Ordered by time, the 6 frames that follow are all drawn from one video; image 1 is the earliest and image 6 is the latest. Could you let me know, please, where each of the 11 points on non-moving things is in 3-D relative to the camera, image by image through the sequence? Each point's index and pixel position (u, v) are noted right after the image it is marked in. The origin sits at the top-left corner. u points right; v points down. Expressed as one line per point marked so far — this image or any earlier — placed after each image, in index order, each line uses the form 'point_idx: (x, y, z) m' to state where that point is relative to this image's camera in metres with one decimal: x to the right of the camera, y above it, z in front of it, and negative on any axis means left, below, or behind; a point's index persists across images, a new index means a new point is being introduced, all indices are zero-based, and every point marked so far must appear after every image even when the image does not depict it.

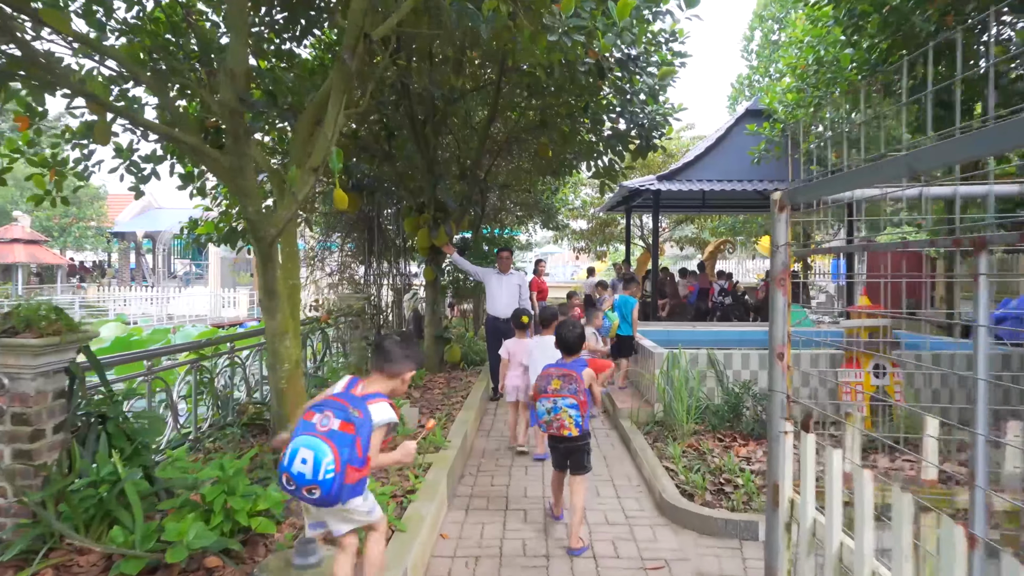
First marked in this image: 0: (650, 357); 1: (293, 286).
0: (+1.1, -0.6, +5.5) m
1: (-1.1, 0.0, +3.3) m
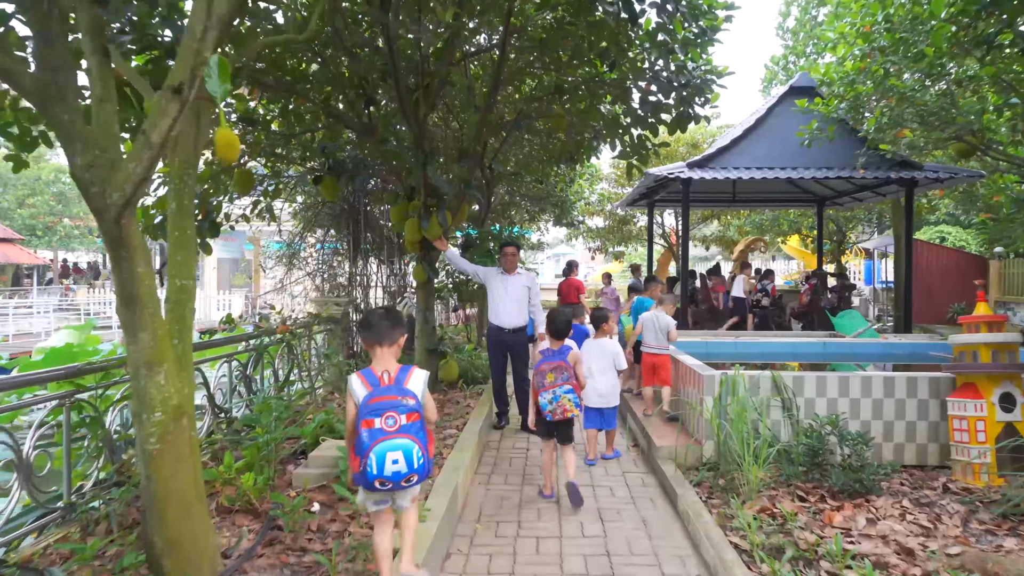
0: (+1.2, -0.6, +4.3) m
1: (-1.0, 0.0, +2.2) m
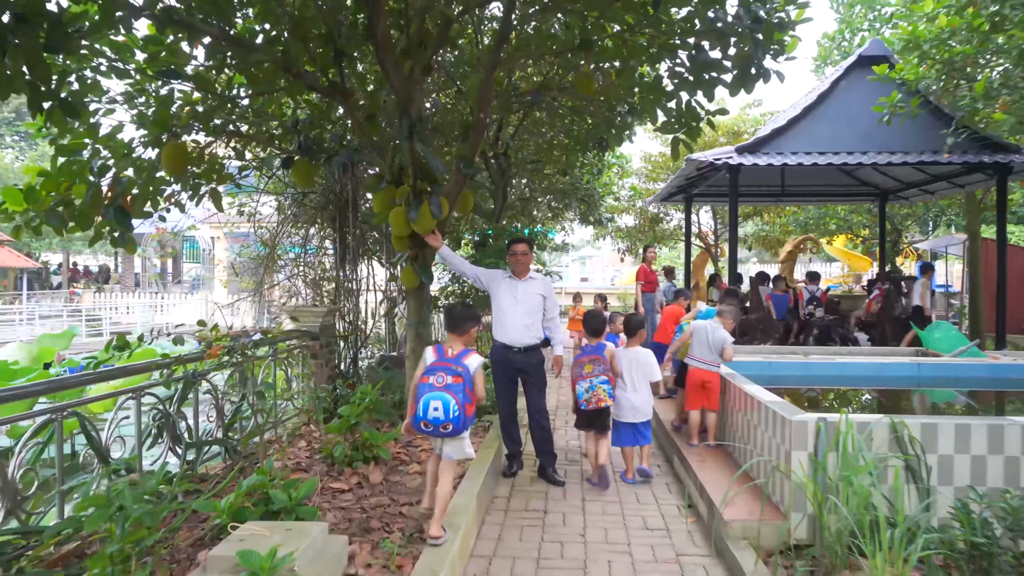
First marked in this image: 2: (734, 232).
0: (+1.2, -0.6, +3.1) m
1: (-1.1, 0.0, +1.1) m
2: (+2.4, +0.6, +7.5) m
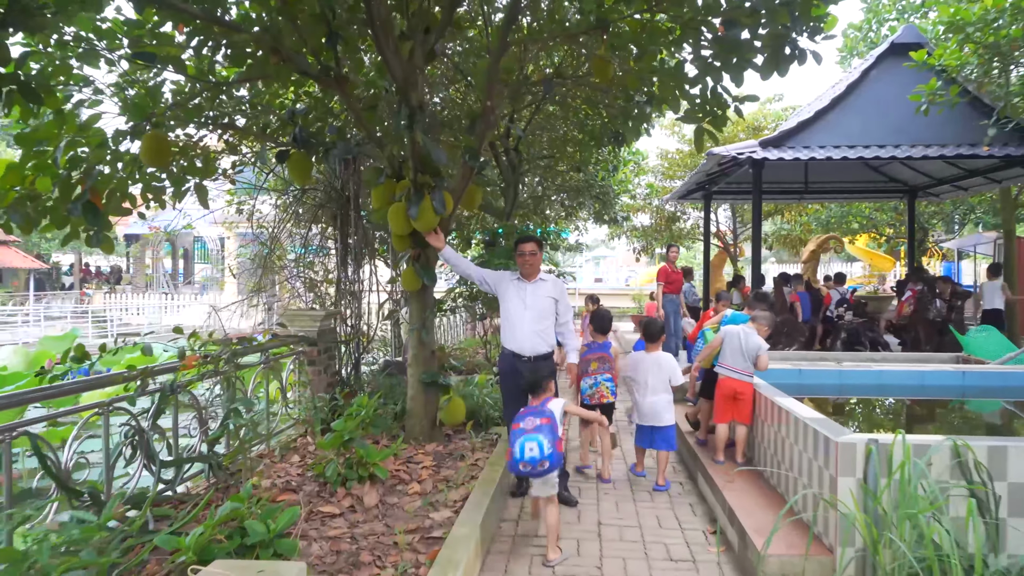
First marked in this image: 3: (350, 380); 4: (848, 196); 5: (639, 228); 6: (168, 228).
0: (+1.2, -0.6, +2.8) m
1: (-1.1, -0.1, +0.8) m
2: (+2.5, +0.6, +7.1) m
3: (-1.3, -0.7, +5.3) m
4: (+5.1, +1.4, +10.4) m
5: (+2.4, +1.2, +13.2) m
6: (-2.8, +0.5, +5.6) m
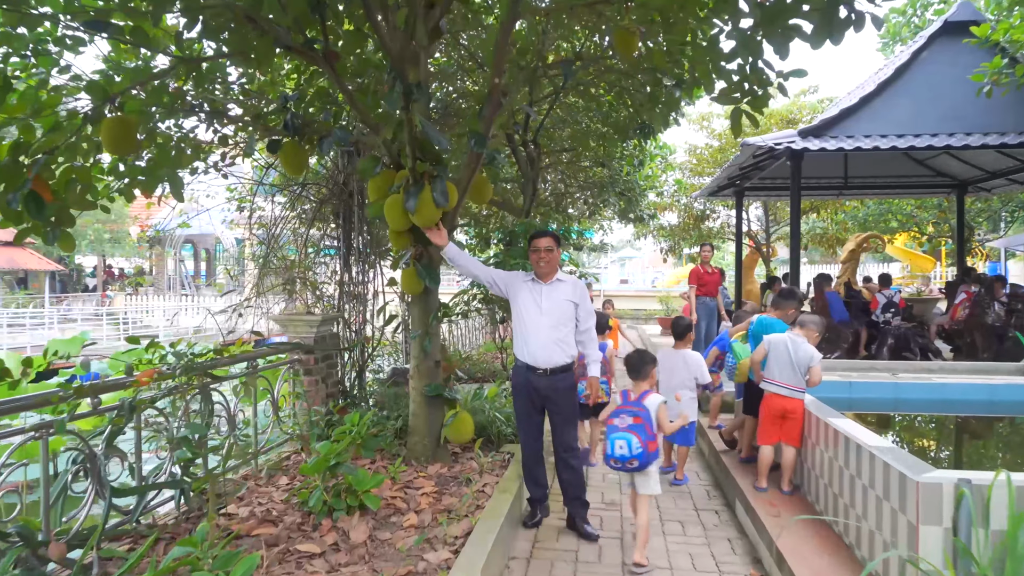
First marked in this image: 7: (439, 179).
0: (+1.3, -0.6, +2.3) m
1: (-1.1, -0.1, +0.4) m
2: (+2.7, +0.6, +6.6) m
3: (-1.1, -0.7, +4.9) m
4: (+5.4, +1.4, +9.8) m
5: (+2.8, +1.1, +12.7) m
6: (-2.7, +0.5, +5.3) m
7: (-0.4, +0.5, +3.2) m
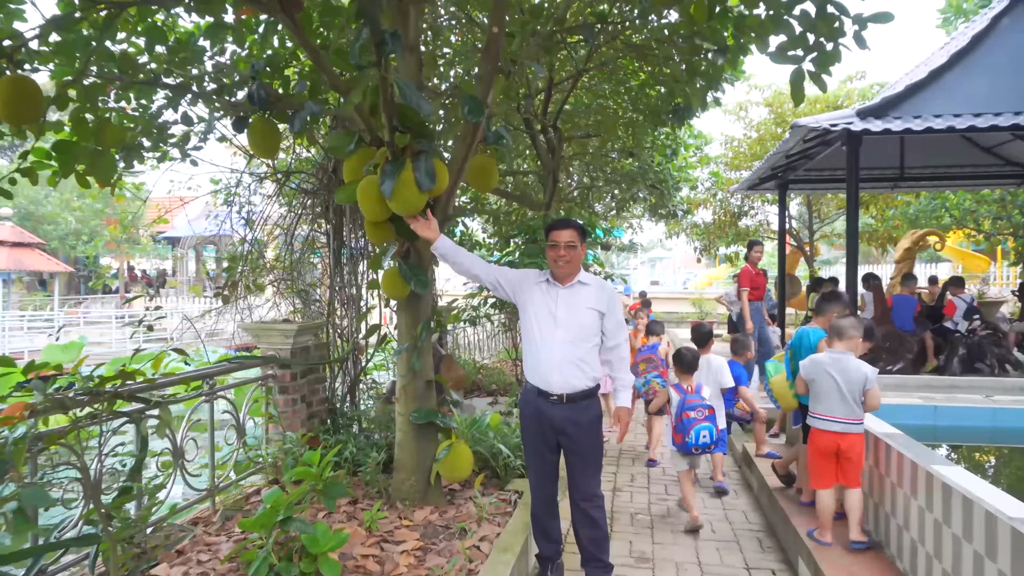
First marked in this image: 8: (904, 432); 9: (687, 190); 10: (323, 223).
0: (+1.2, -0.7, +1.6) m
1: (-1.2, -0.1, -0.2) m
2: (+2.9, +0.6, +5.8) m
3: (-1.0, -0.7, +4.3) m
4: (+5.6, +1.3, +8.9) m
5: (+3.2, +1.1, +11.9) m
6: (-2.6, +0.5, +4.7) m
7: (-0.3, +0.5, +2.5) m
8: (+2.0, -0.7, +3.7) m
9: (+2.7, +1.5, +10.5) m
10: (-1.2, +0.4, +4.5) m
